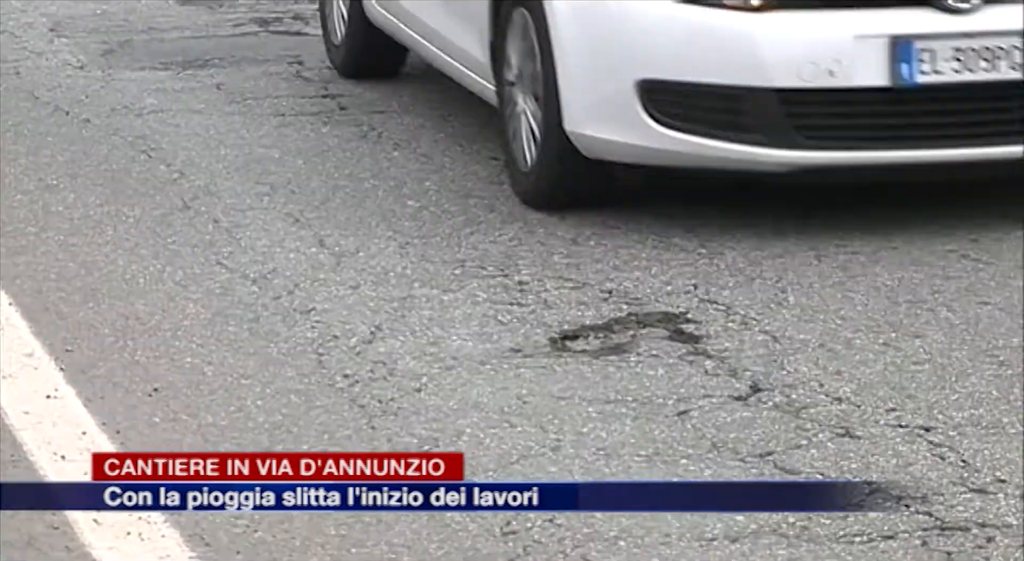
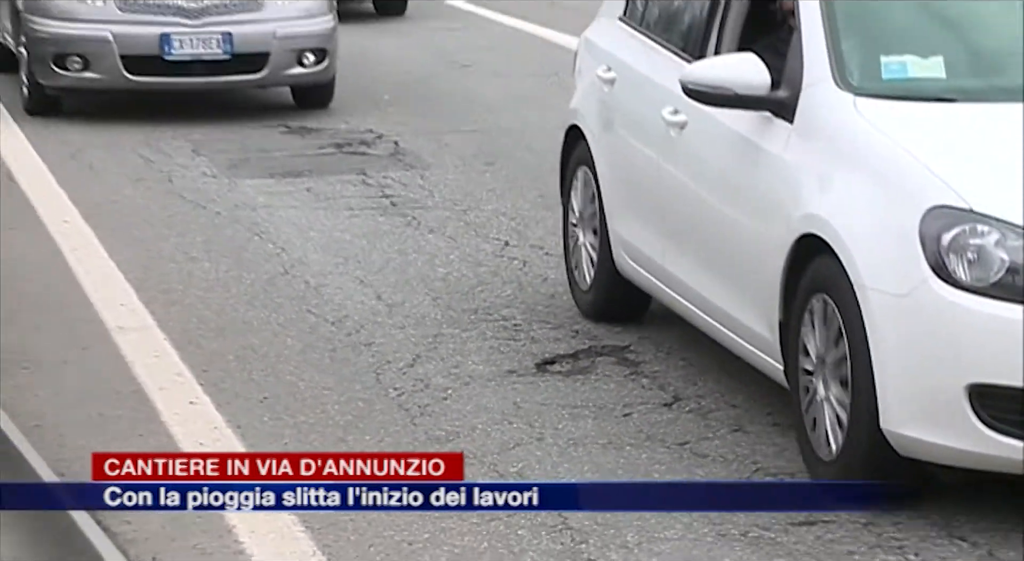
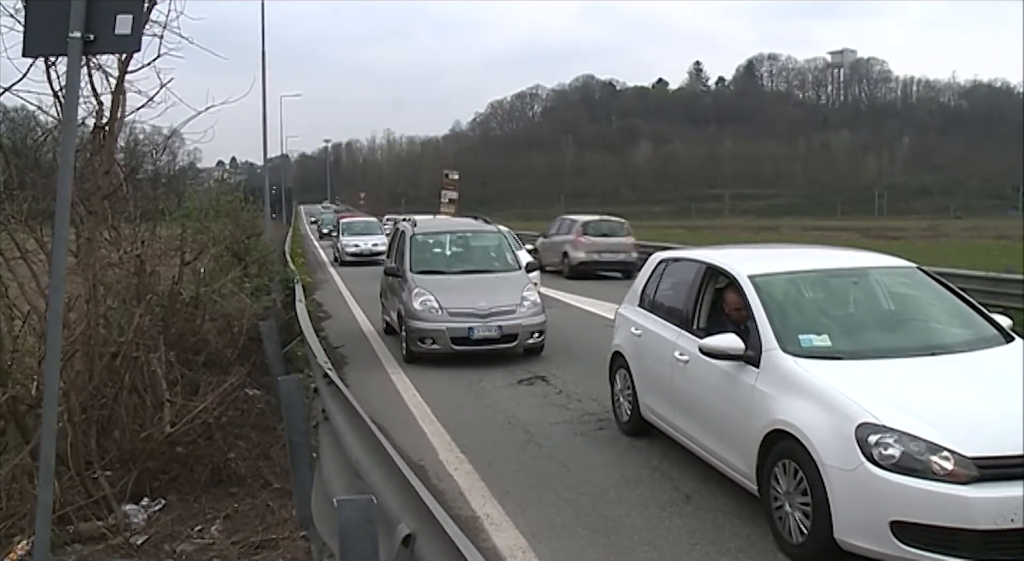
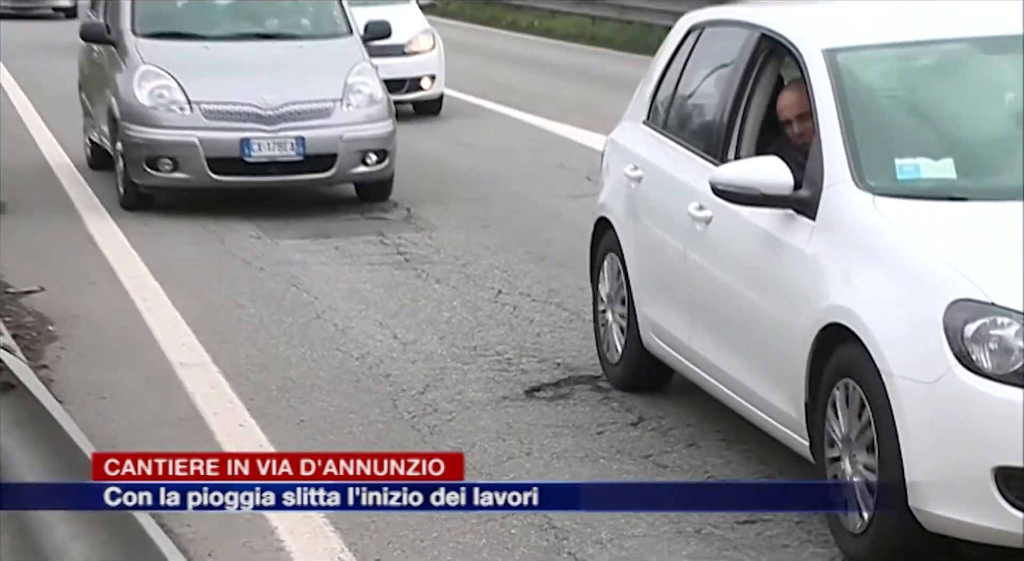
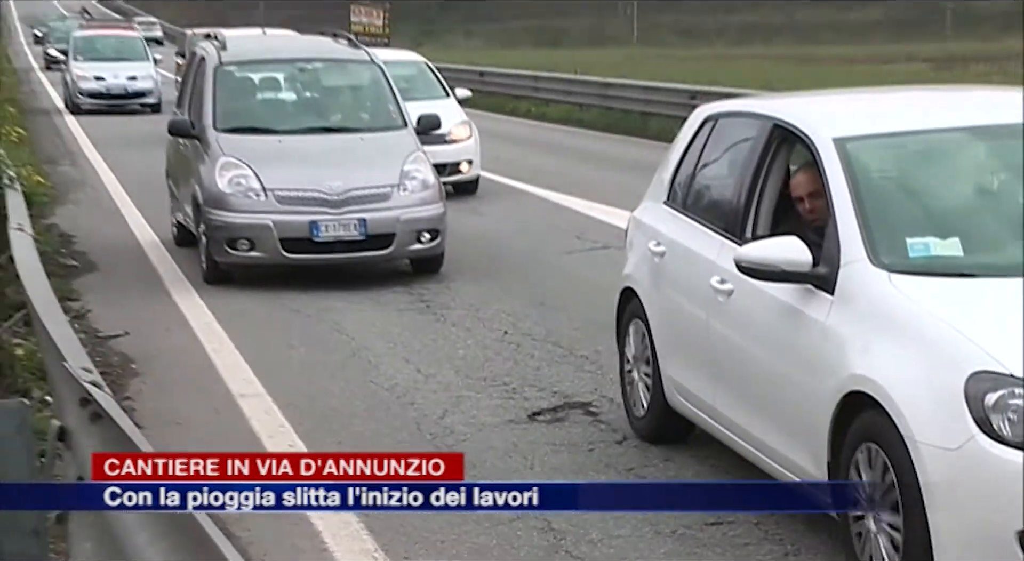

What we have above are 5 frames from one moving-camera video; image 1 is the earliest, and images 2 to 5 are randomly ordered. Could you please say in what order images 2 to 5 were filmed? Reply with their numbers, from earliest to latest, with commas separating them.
2, 4, 5, 3
